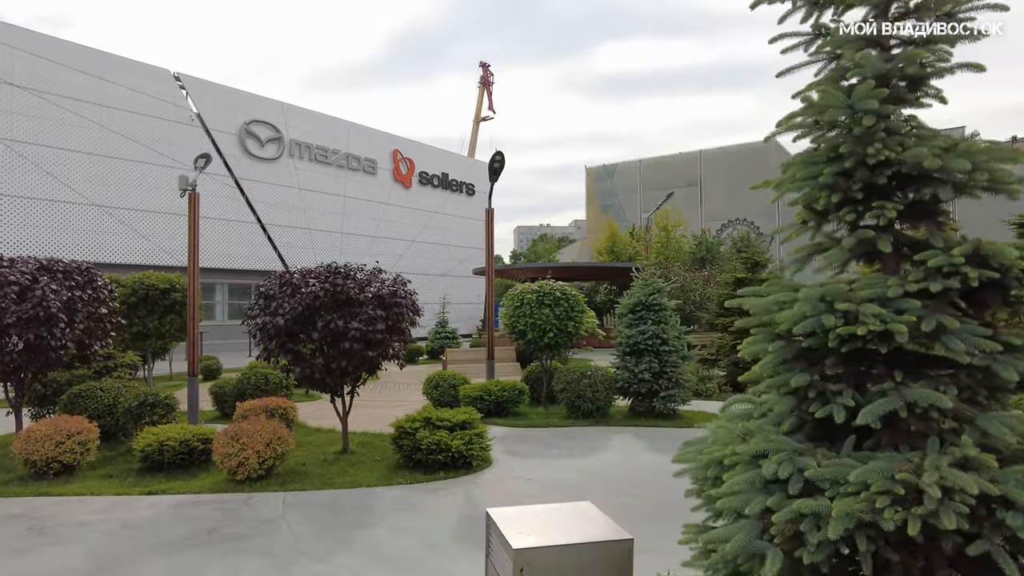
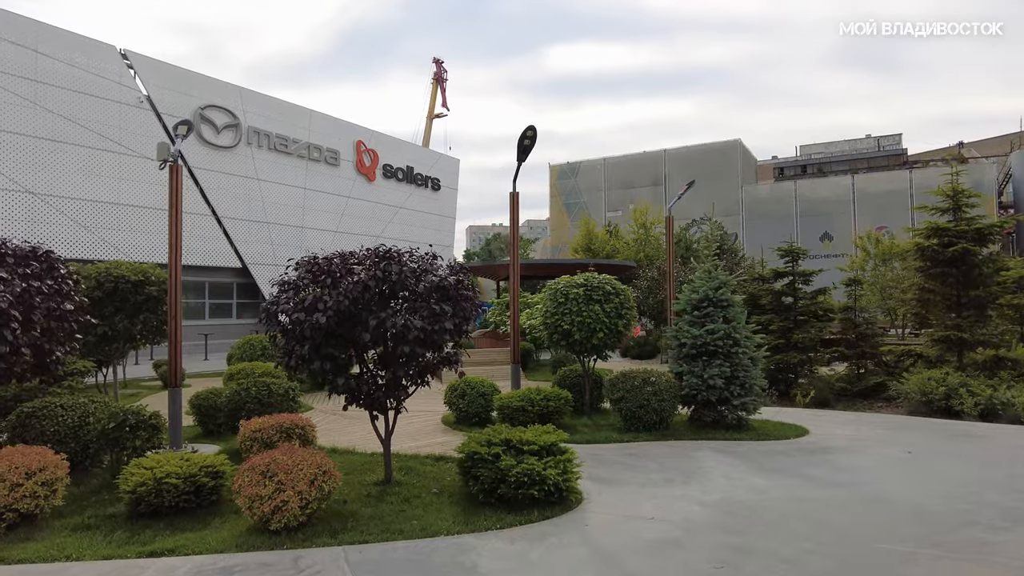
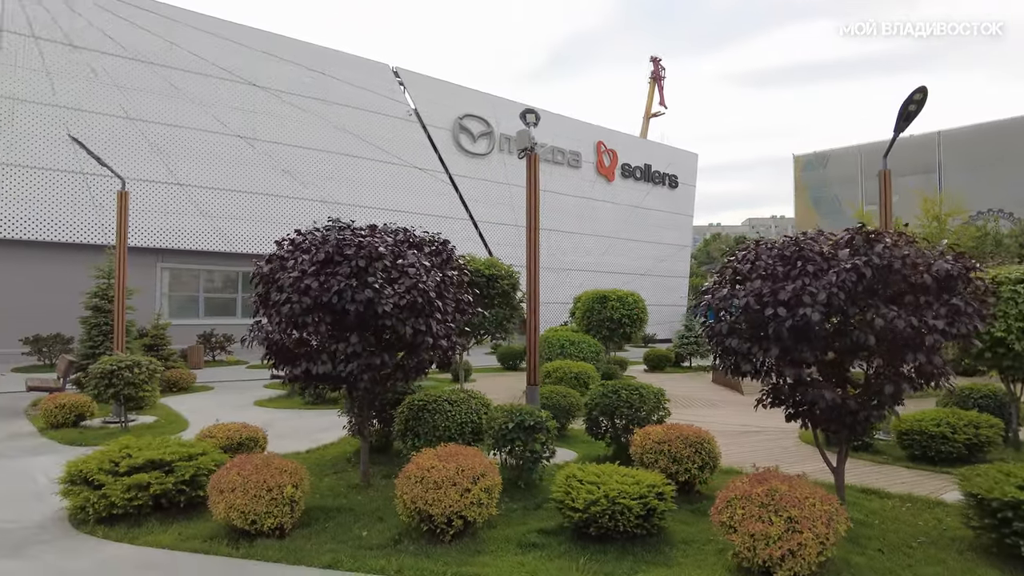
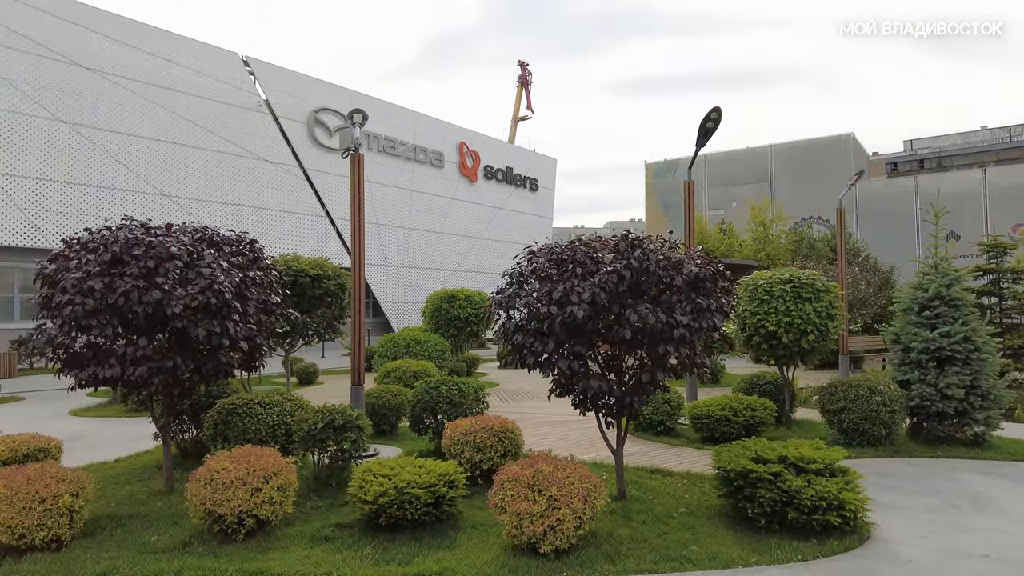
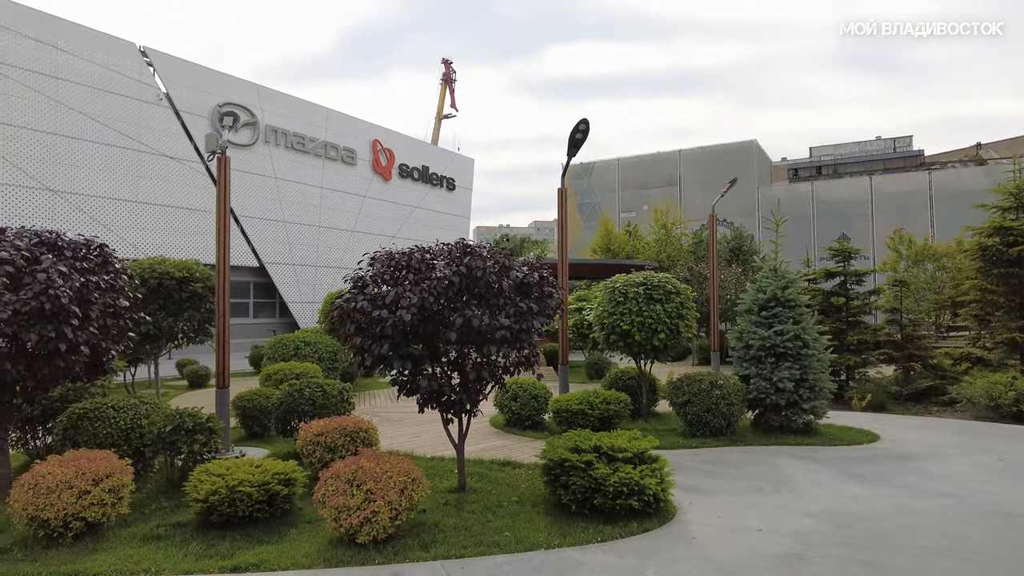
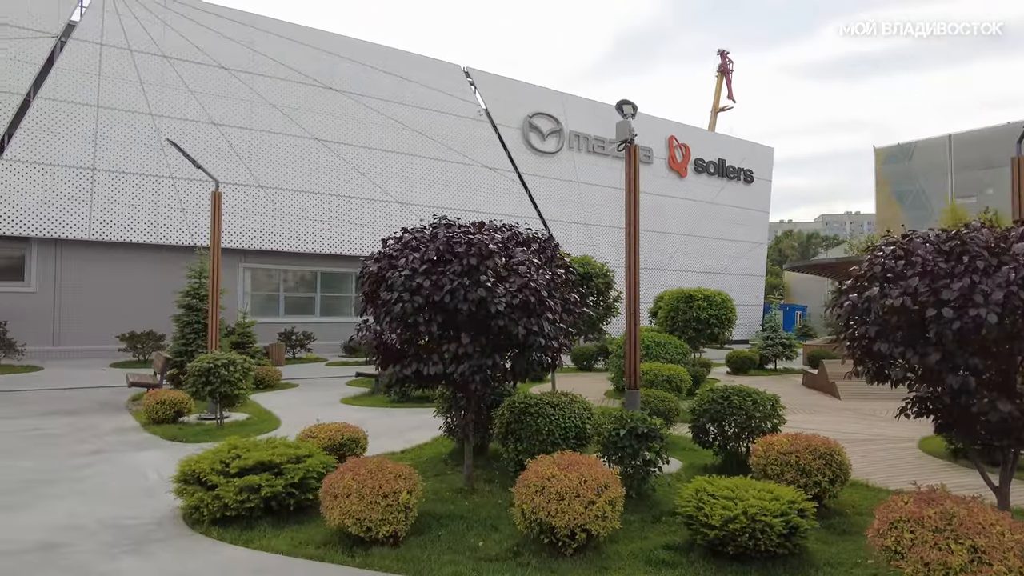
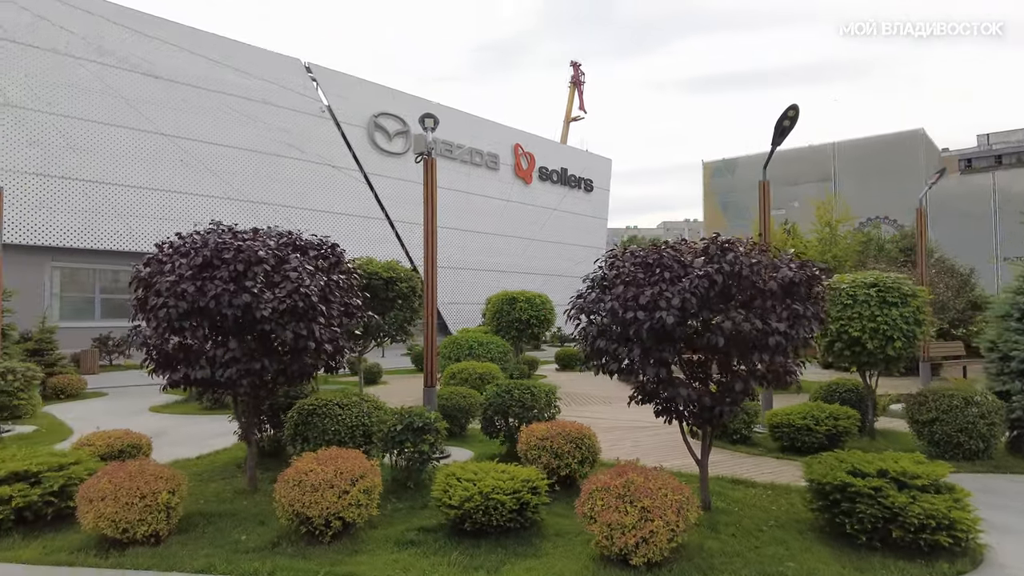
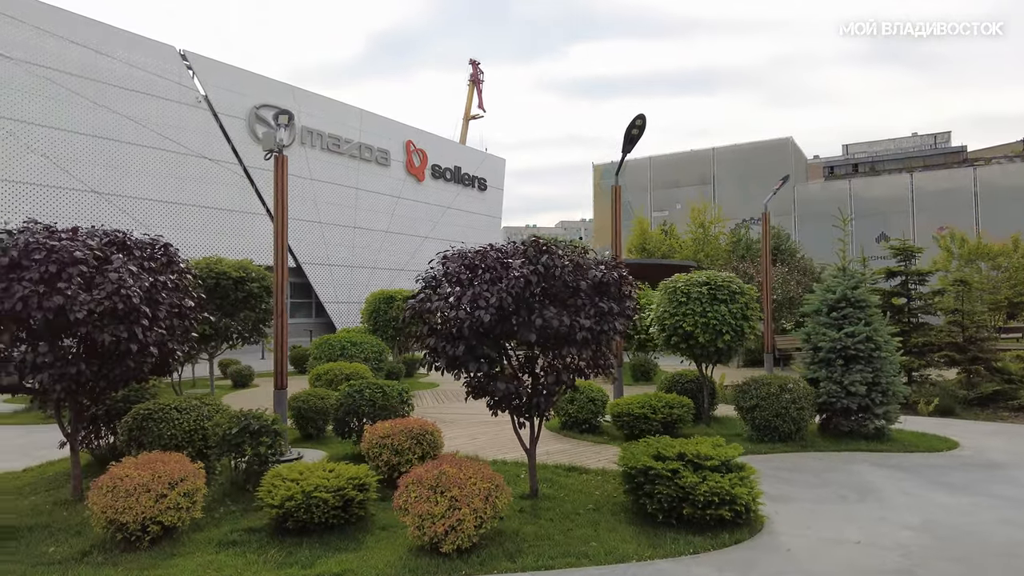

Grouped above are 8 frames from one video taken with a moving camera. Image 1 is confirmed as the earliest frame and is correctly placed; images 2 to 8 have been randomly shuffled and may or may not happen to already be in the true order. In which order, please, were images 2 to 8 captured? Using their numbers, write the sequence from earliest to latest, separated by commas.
2, 5, 8, 4, 7, 3, 6
